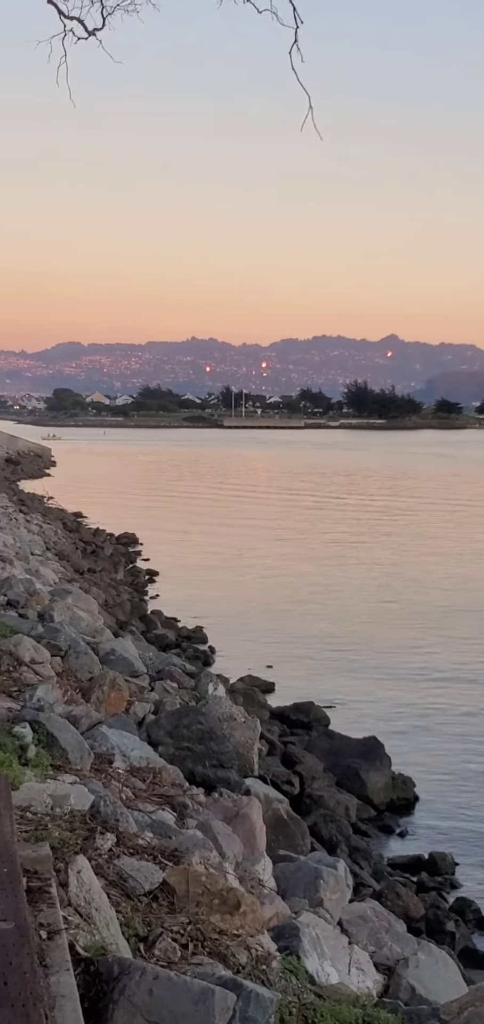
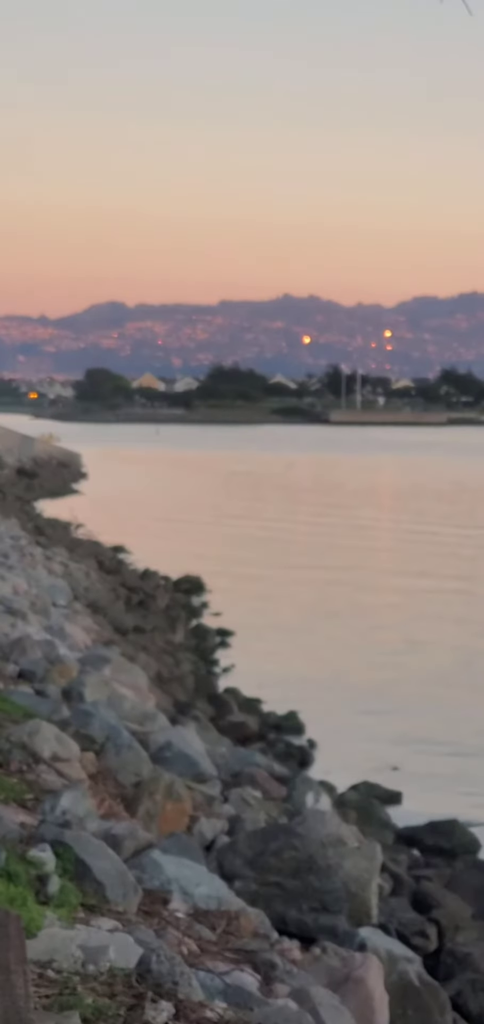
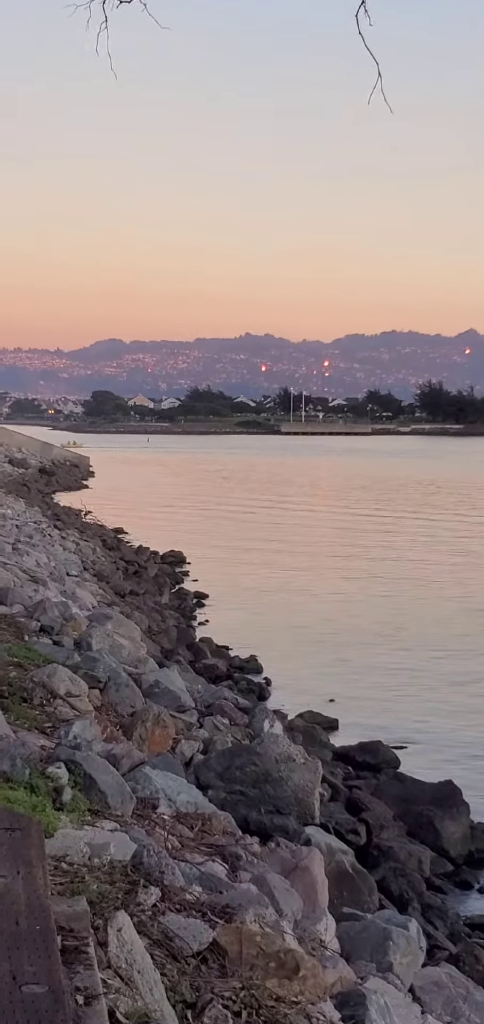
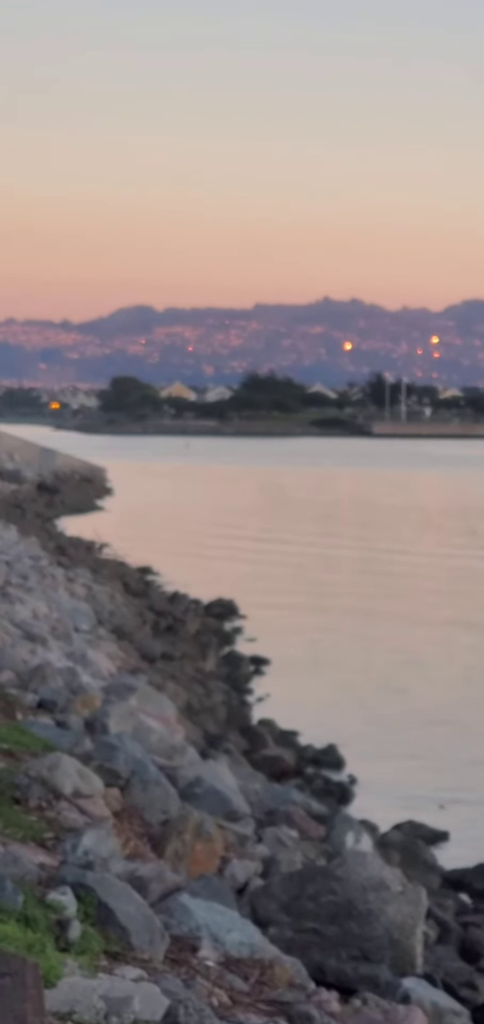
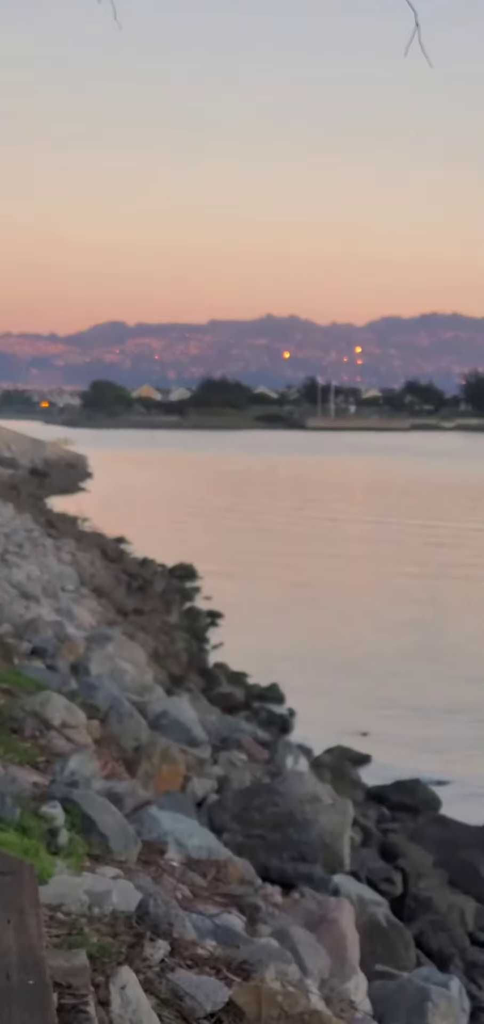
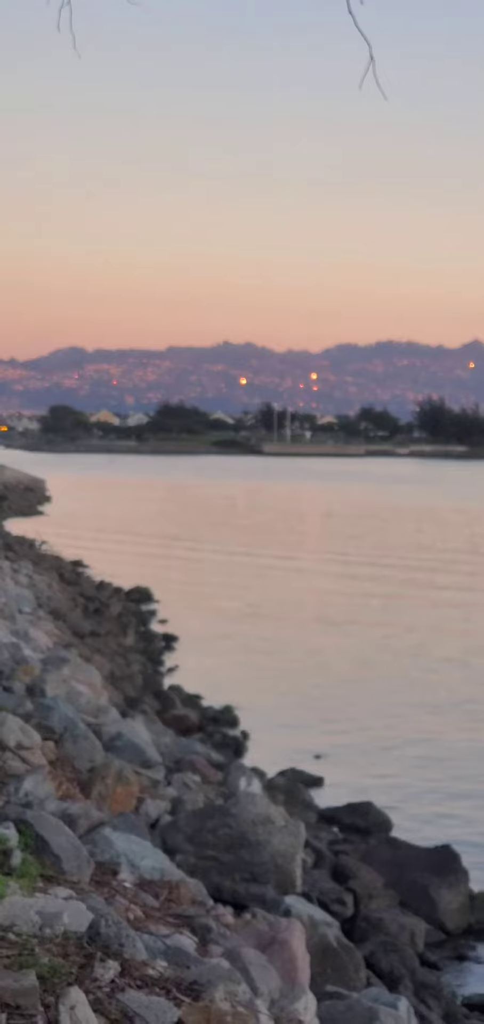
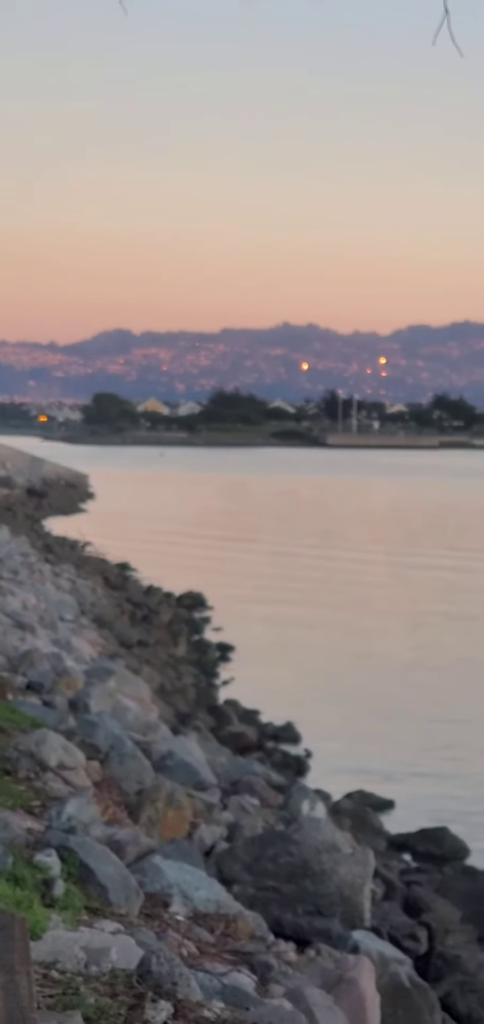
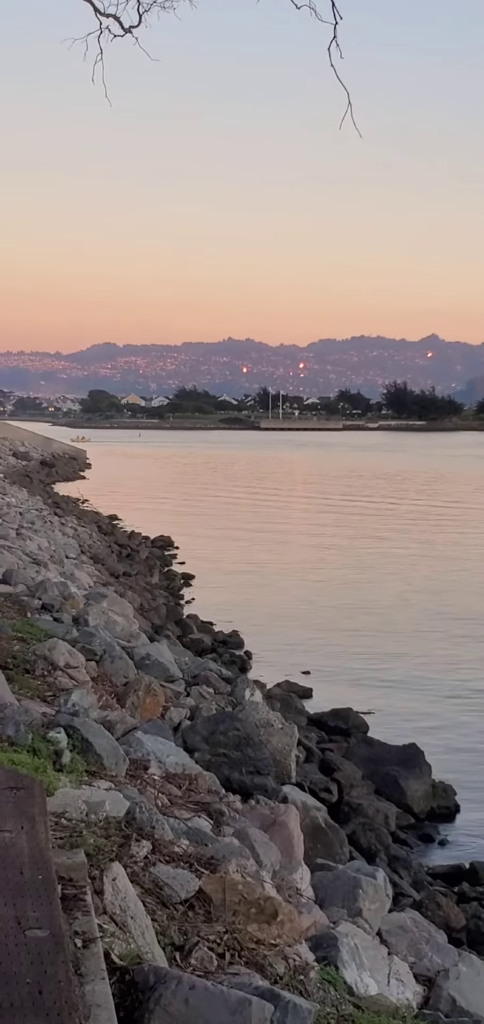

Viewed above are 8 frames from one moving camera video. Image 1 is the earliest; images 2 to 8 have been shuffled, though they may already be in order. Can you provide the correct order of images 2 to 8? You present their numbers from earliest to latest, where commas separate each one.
8, 3, 5, 2, 4, 7, 6
